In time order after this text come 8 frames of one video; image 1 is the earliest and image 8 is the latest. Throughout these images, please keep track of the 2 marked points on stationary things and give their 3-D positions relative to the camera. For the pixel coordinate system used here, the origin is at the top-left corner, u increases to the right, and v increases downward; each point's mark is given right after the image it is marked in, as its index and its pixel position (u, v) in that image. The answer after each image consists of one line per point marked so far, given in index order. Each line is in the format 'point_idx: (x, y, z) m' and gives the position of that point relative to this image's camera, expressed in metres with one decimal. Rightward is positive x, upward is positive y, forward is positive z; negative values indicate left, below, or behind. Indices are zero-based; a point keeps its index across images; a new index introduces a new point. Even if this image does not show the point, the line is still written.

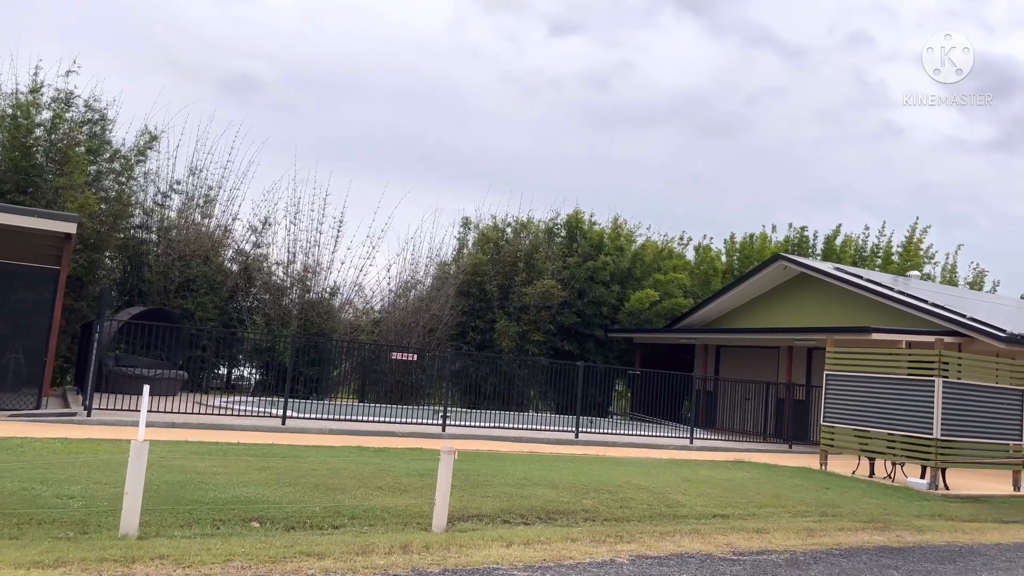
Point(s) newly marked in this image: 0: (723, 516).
0: (+2.3, -2.5, +8.7) m
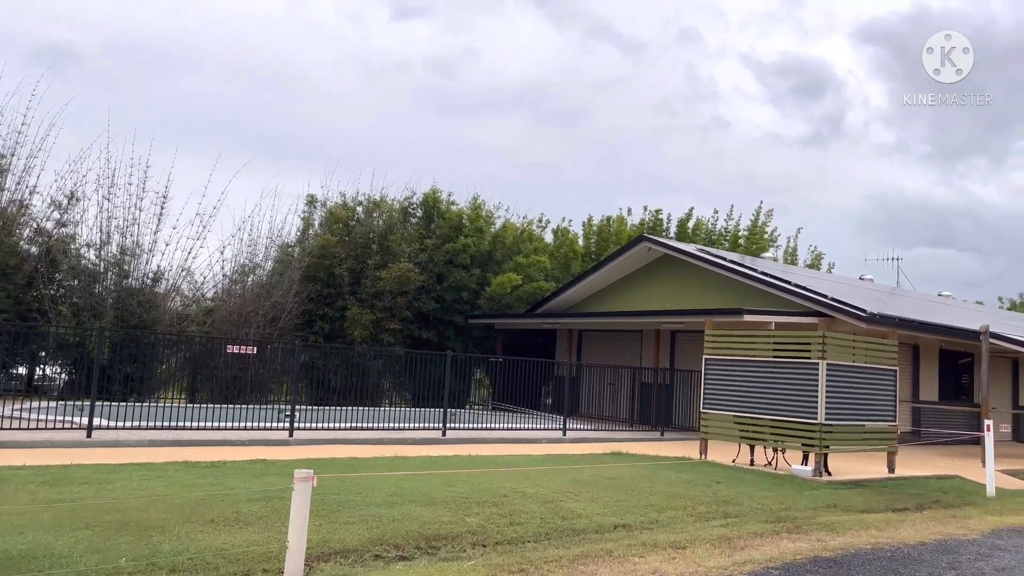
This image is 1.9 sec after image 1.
0: (+1.1, -2.3, +7.6) m
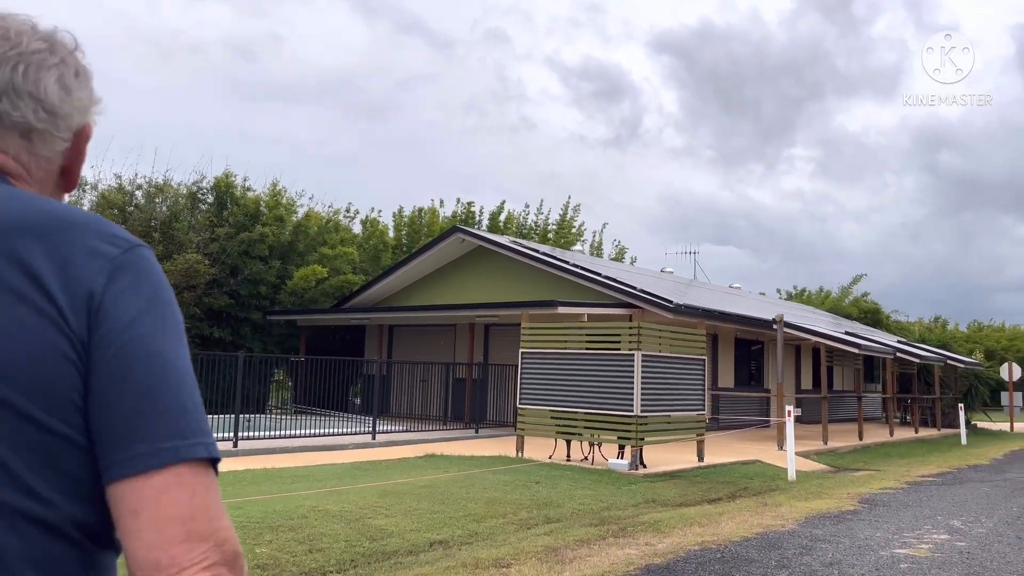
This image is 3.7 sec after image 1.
0: (-0.6, -2.2, +6.8) m
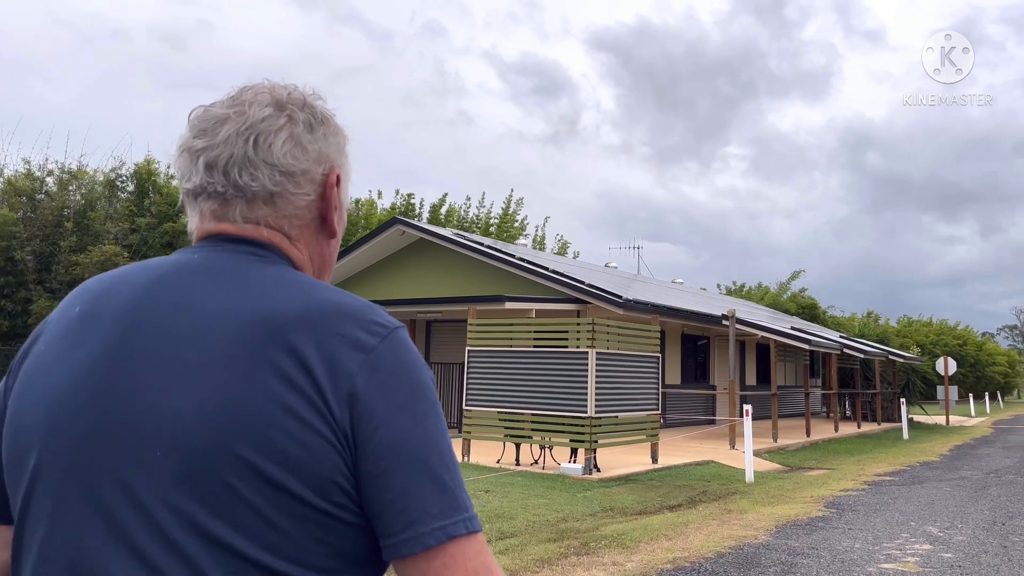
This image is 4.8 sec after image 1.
0: (-0.9, -2.1, +6.0) m
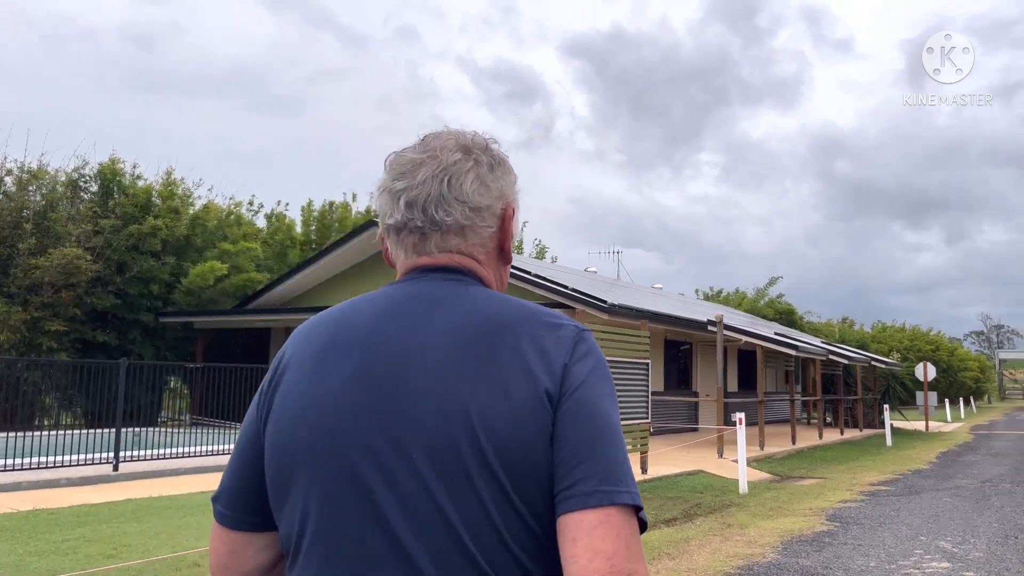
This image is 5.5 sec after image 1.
0: (-1.0, -2.1, +5.5) m
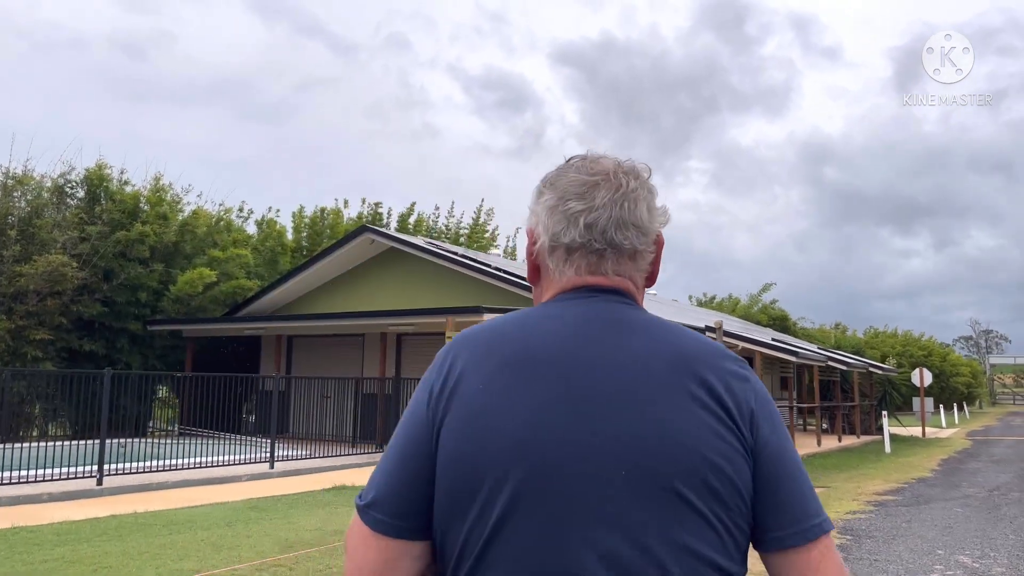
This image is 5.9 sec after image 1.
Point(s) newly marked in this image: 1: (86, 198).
0: (-0.9, -2.1, +5.2) m
1: (-9.4, +2.0, +17.7) m
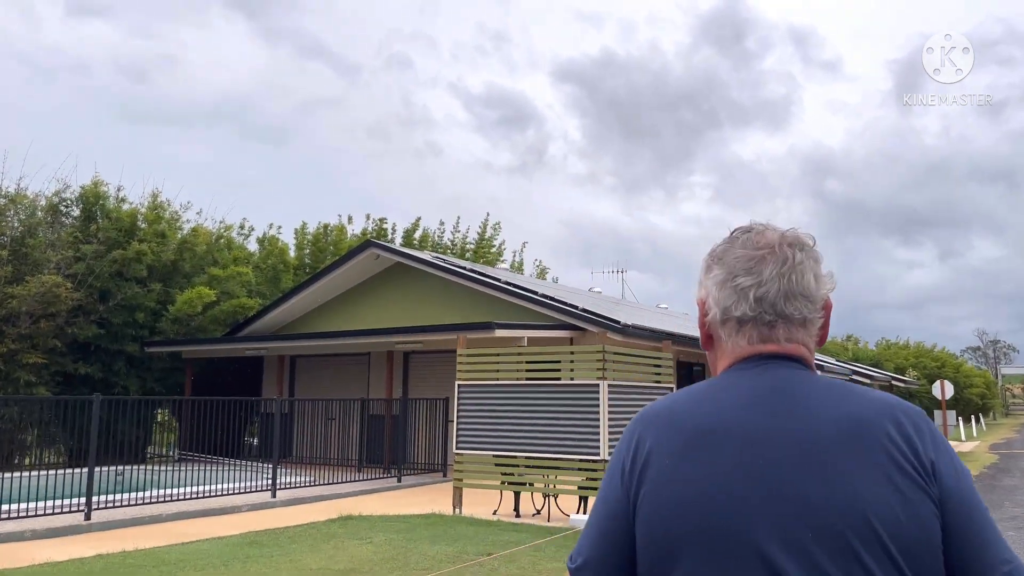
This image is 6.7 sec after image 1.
0: (-0.7, -2.2, +4.5) m
1: (-9.2, +1.5, +17.2) m
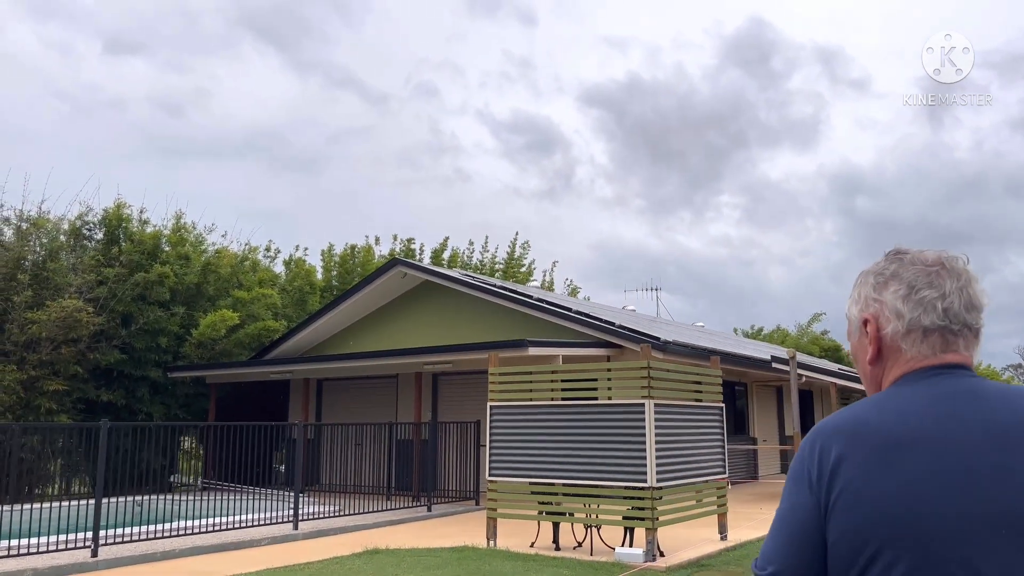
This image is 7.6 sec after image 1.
0: (-0.5, -2.2, +3.8) m
1: (-8.6, +1.0, +16.9) m
